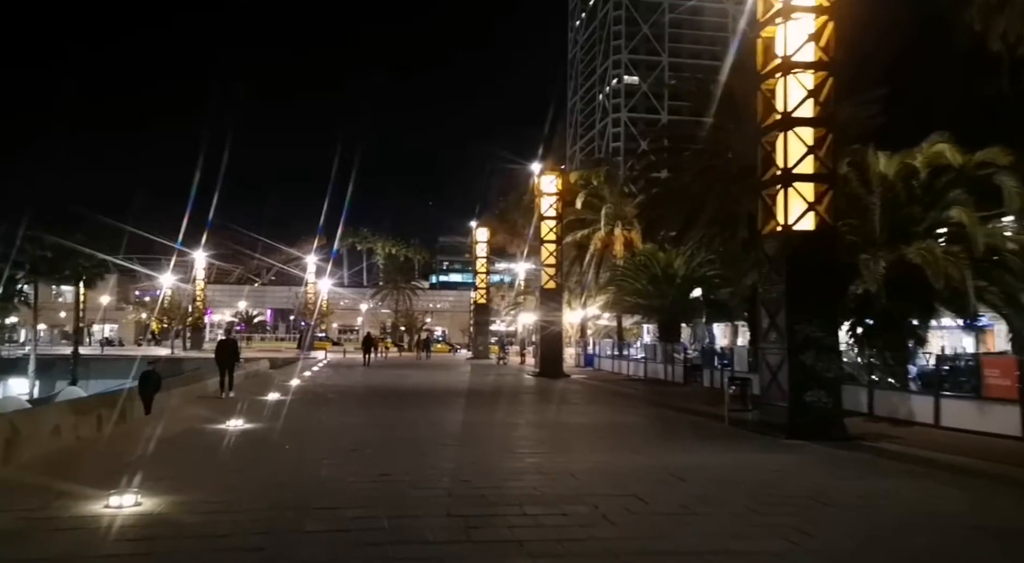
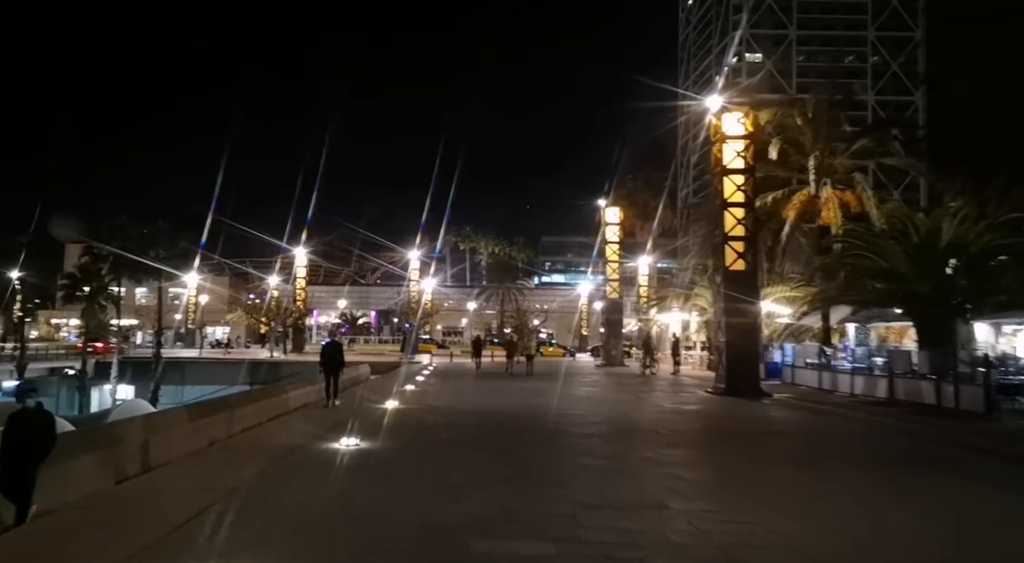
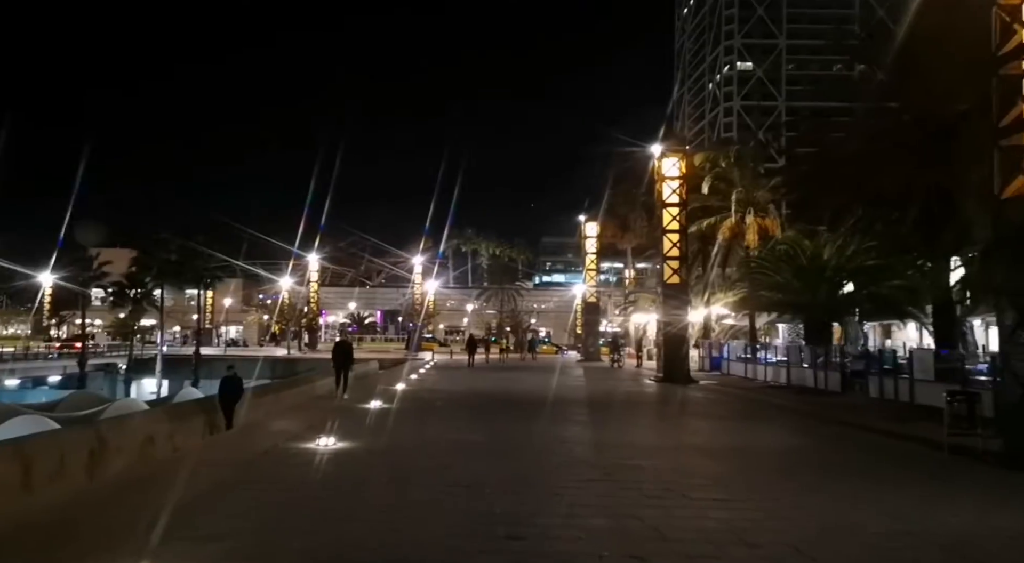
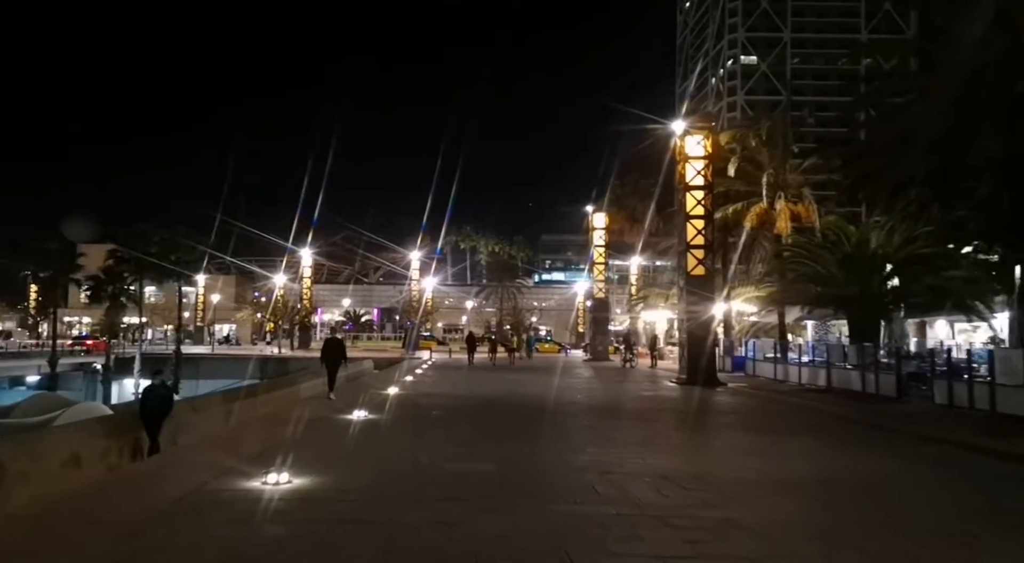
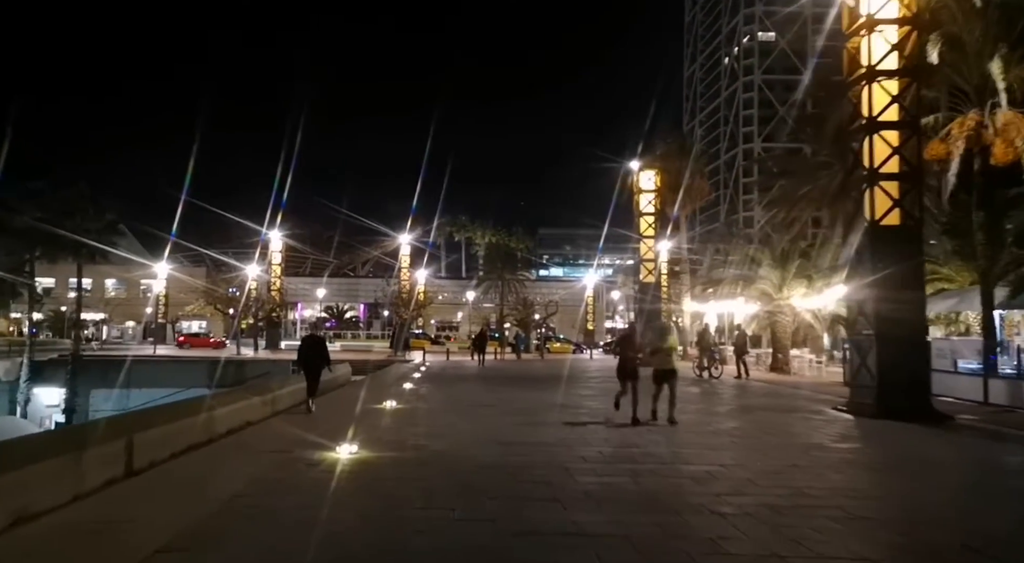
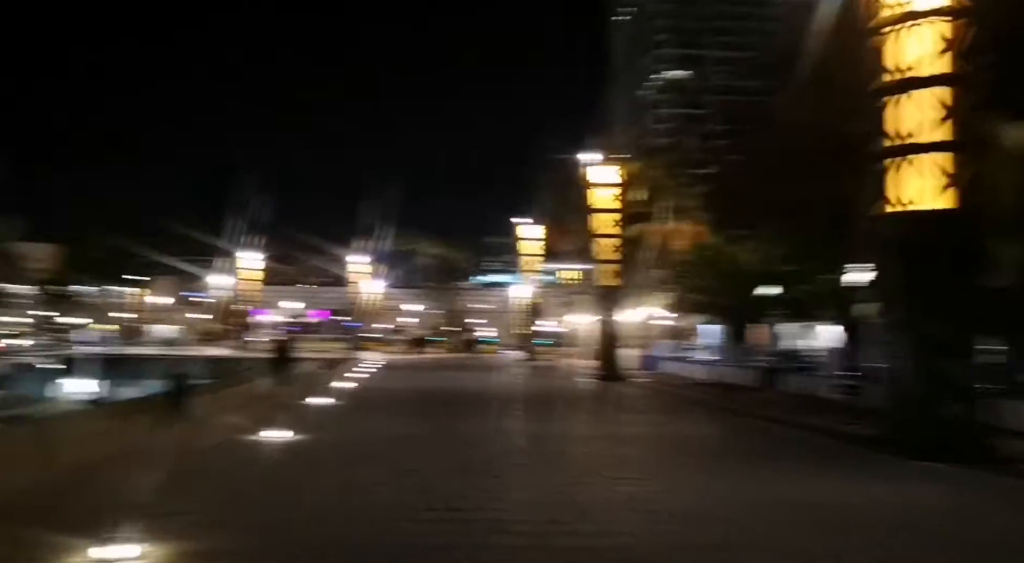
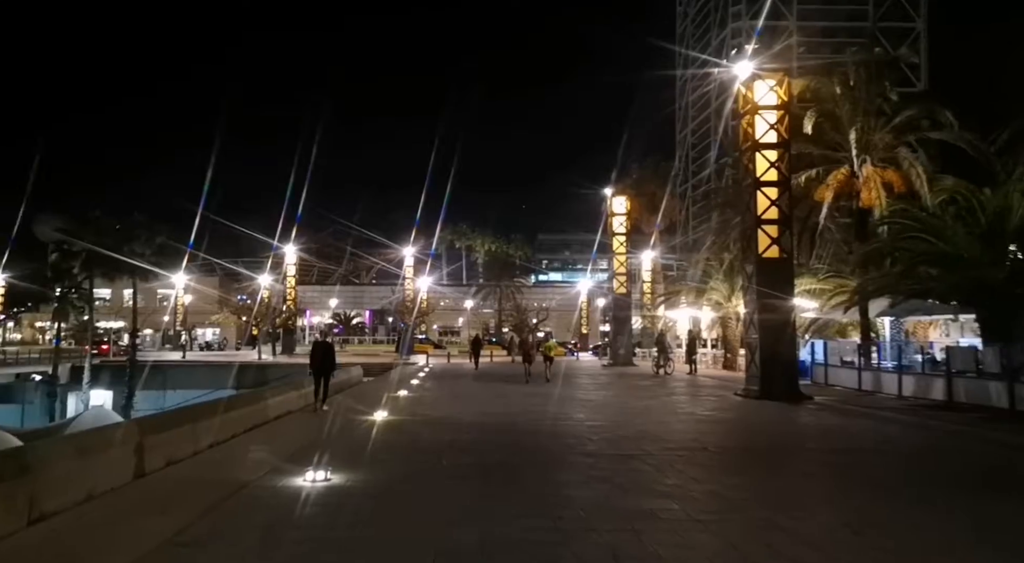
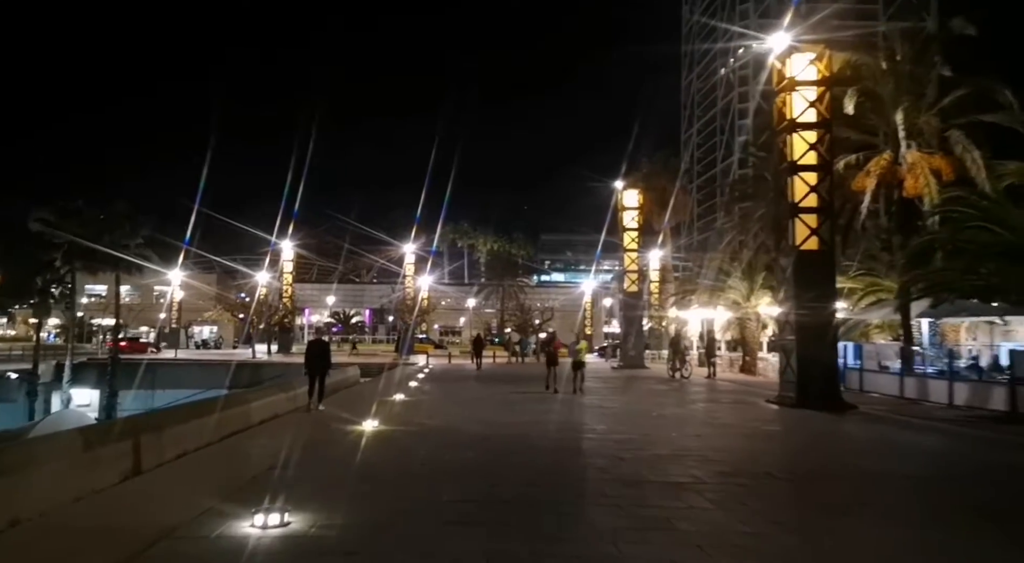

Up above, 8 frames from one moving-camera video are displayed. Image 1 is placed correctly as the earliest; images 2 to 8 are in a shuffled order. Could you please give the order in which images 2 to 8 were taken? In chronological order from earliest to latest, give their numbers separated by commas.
6, 3, 4, 2, 7, 8, 5
